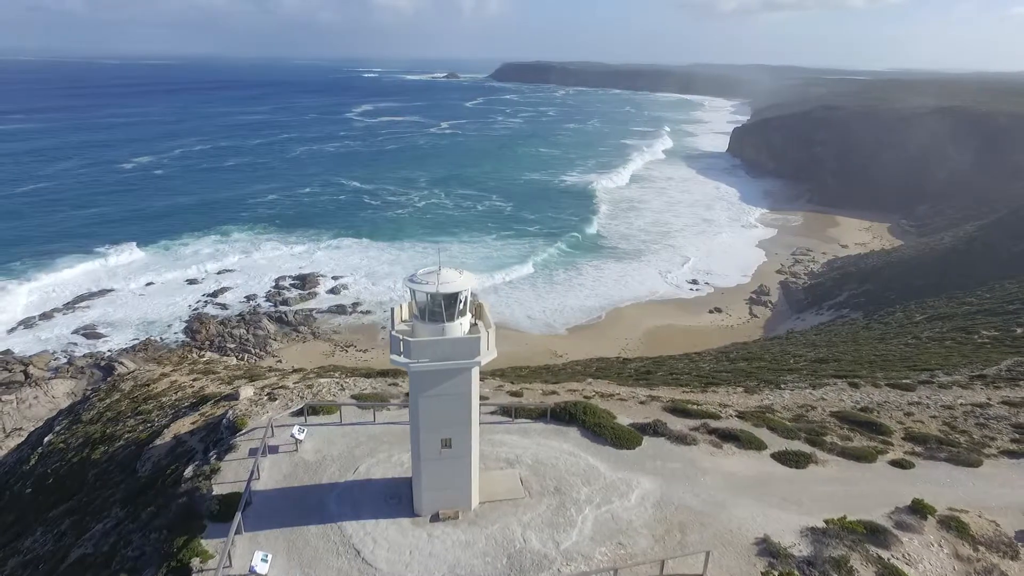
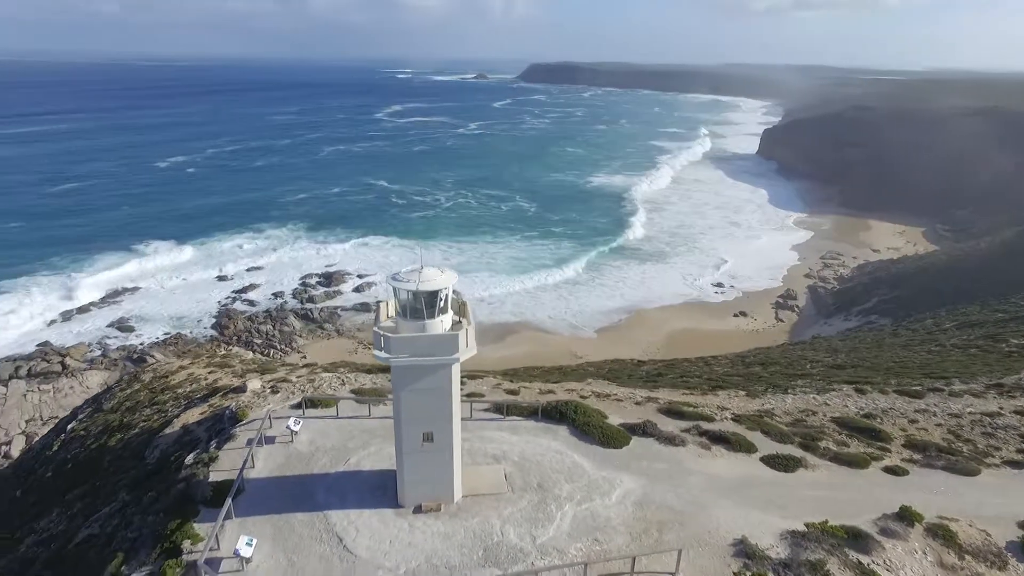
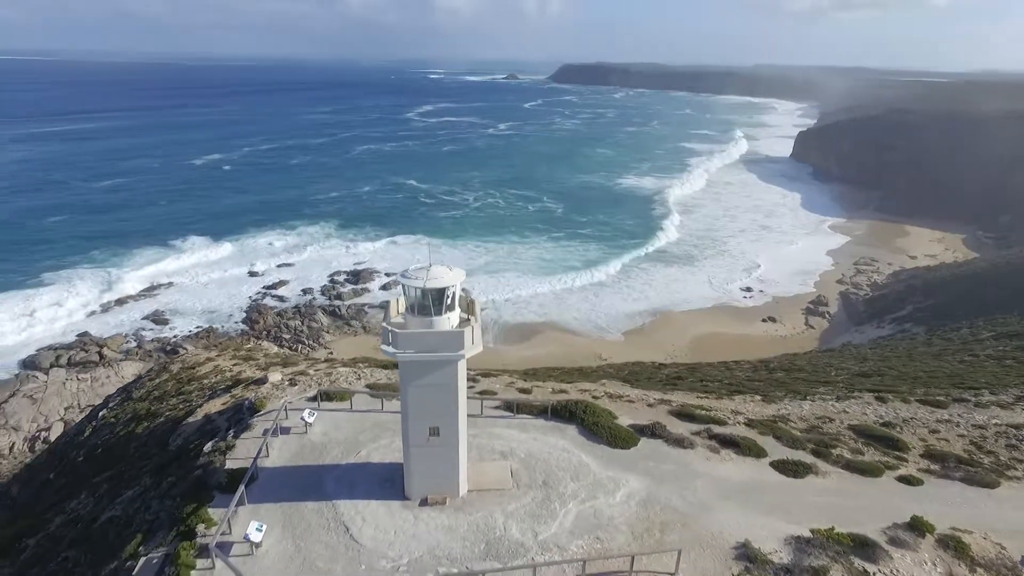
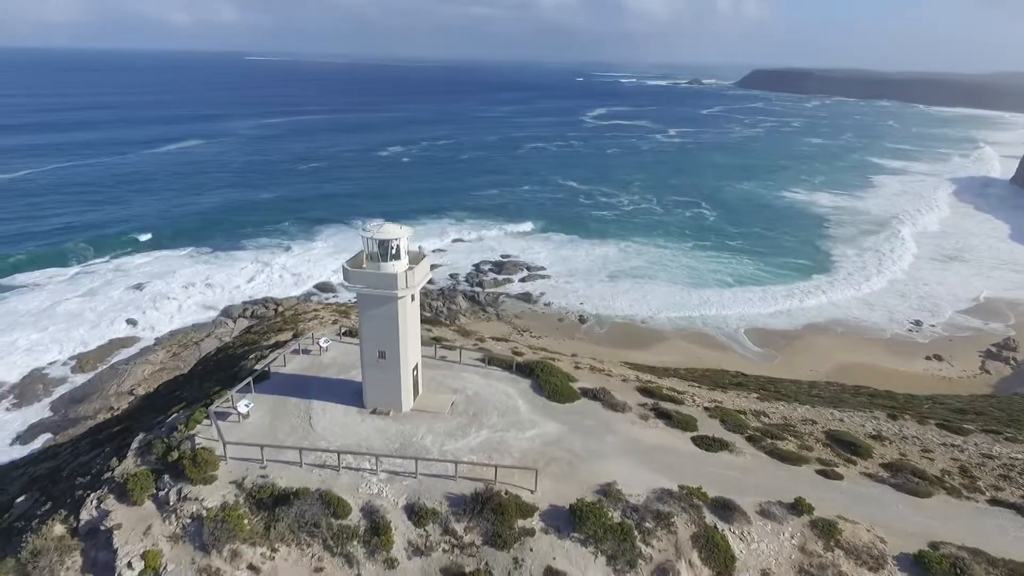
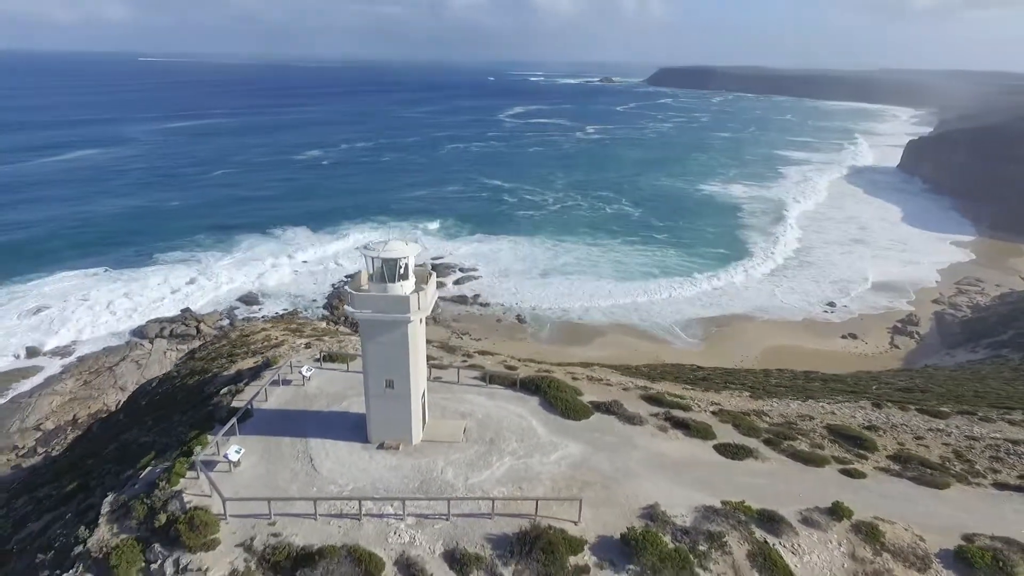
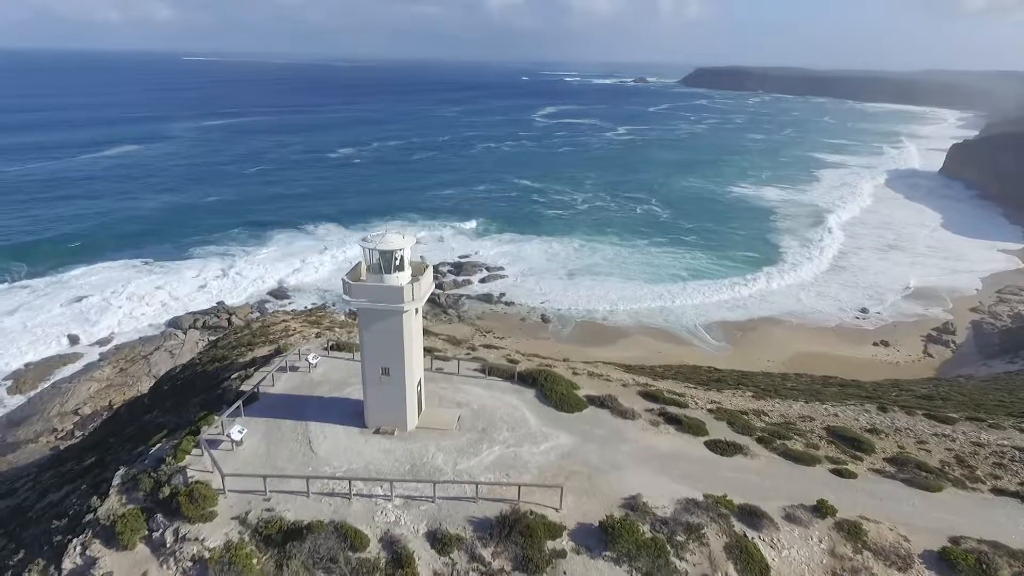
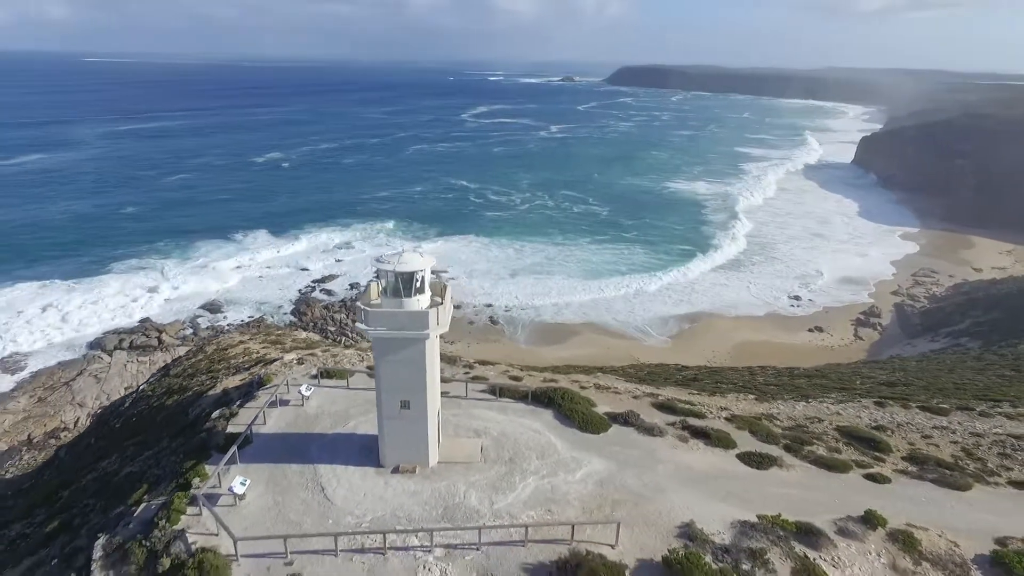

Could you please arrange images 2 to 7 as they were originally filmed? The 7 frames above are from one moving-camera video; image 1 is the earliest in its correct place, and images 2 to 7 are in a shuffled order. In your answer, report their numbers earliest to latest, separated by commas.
2, 3, 7, 5, 6, 4
